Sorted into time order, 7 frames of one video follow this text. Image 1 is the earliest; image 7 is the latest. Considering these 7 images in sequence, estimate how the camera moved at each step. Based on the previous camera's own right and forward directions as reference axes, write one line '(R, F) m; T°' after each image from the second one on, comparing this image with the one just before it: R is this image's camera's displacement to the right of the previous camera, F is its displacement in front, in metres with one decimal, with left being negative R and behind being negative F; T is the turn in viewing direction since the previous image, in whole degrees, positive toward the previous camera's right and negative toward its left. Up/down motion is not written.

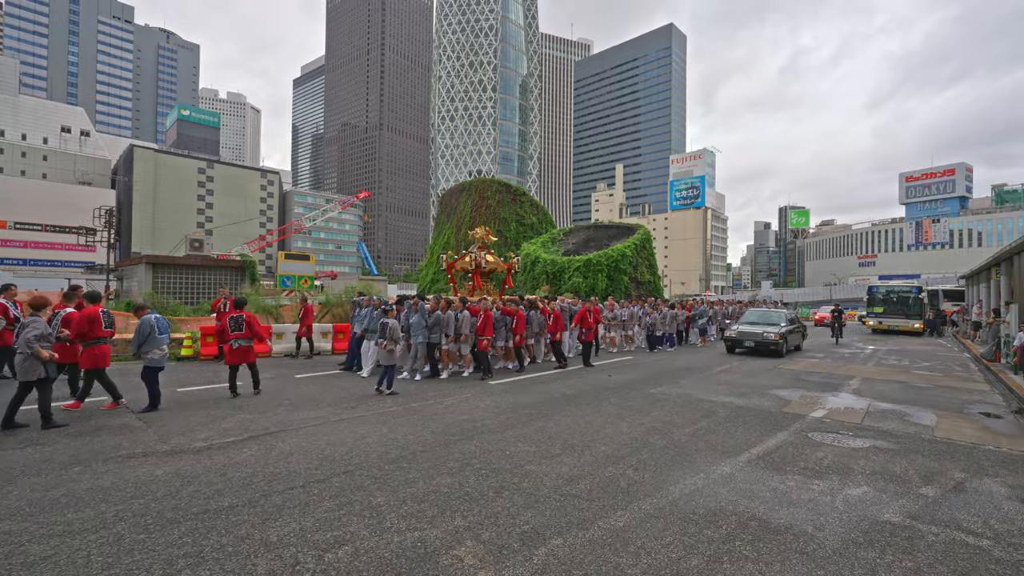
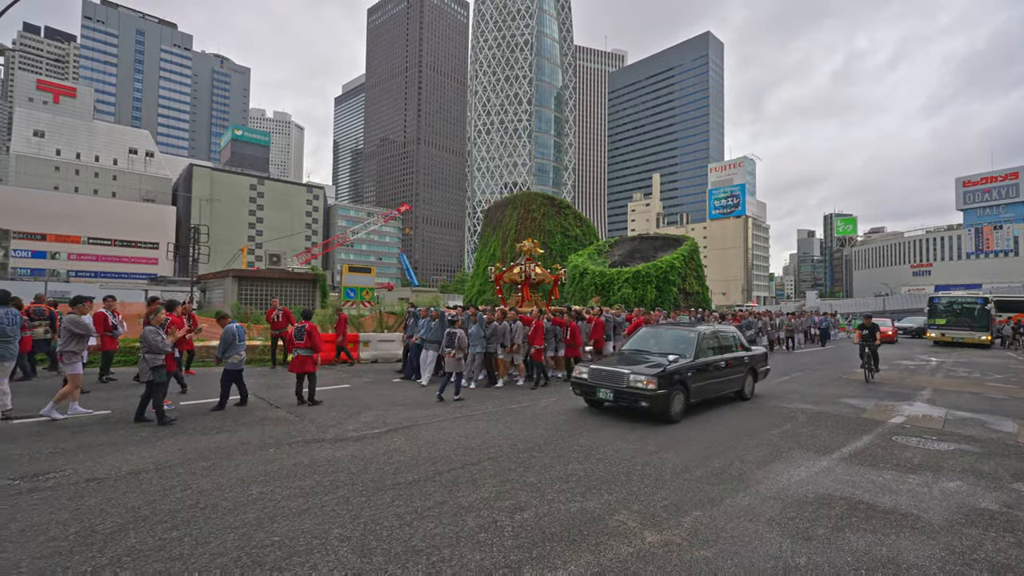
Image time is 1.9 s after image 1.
(-1.0, -0.8) m; -4°
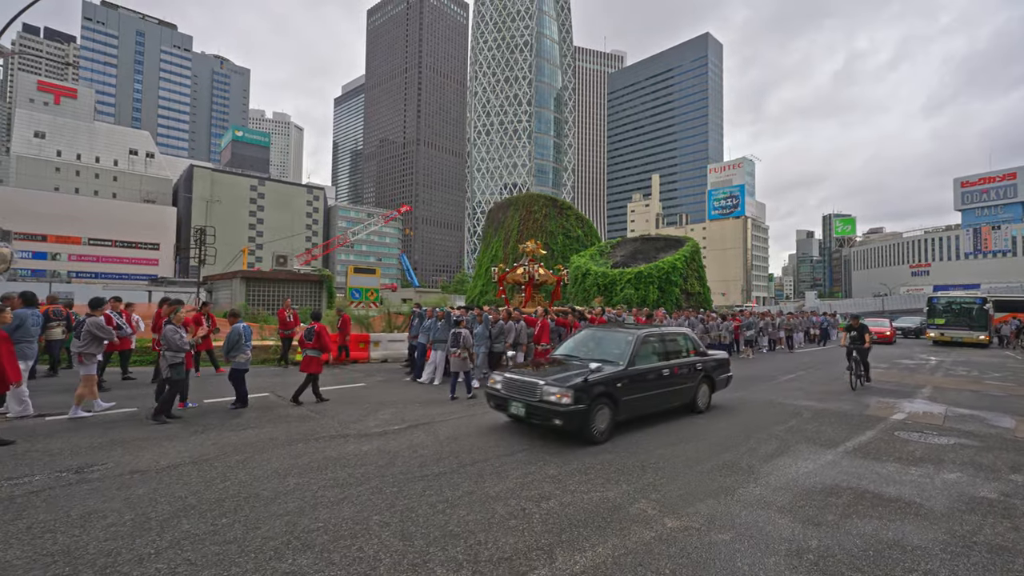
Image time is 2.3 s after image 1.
(-0.2, -0.2) m; 0°
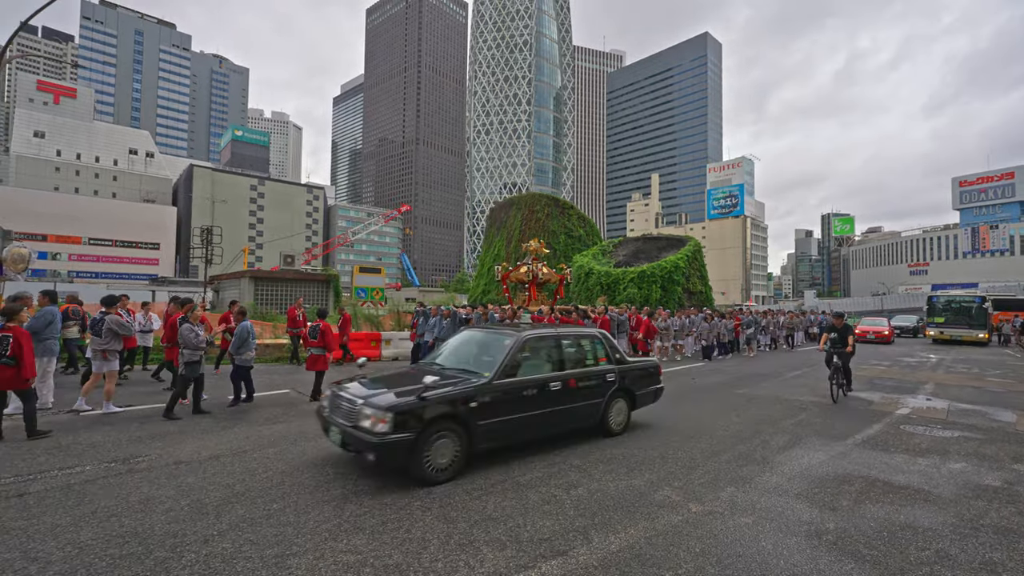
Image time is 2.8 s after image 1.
(-0.3, -0.2) m; 0°
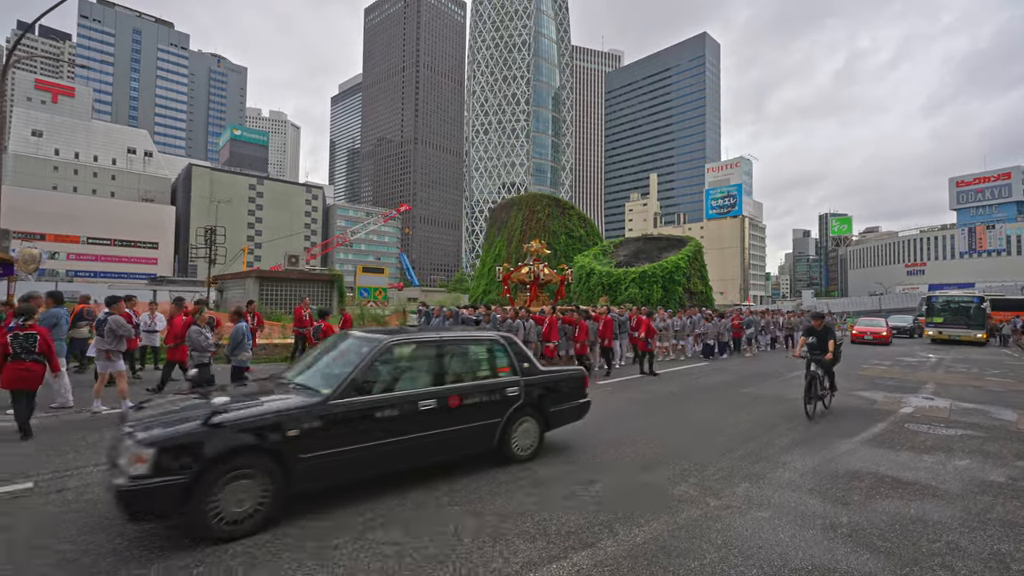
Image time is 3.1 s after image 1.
(-0.2, -0.1) m; 0°
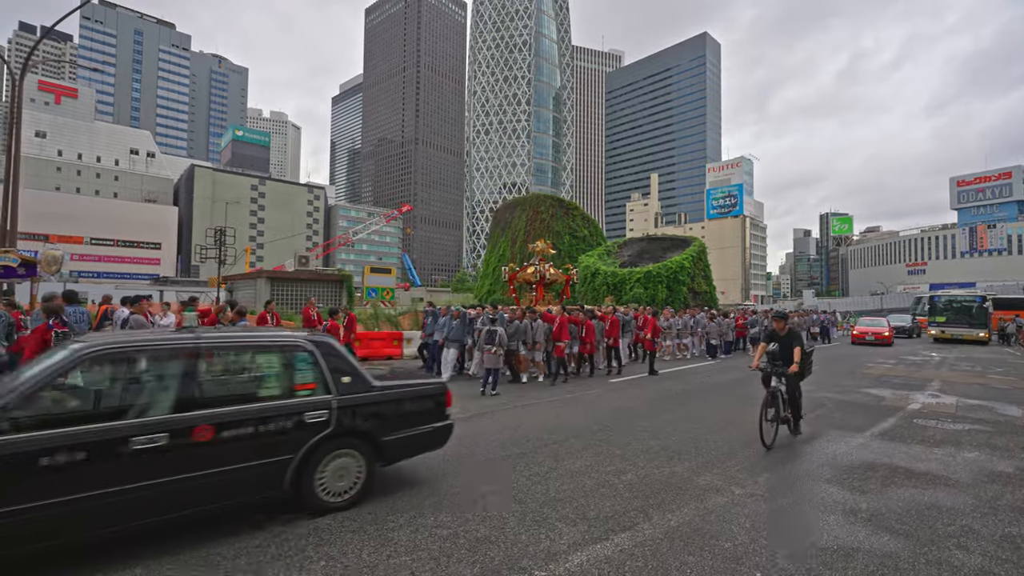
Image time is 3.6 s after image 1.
(-0.3, -0.3) m; 0°
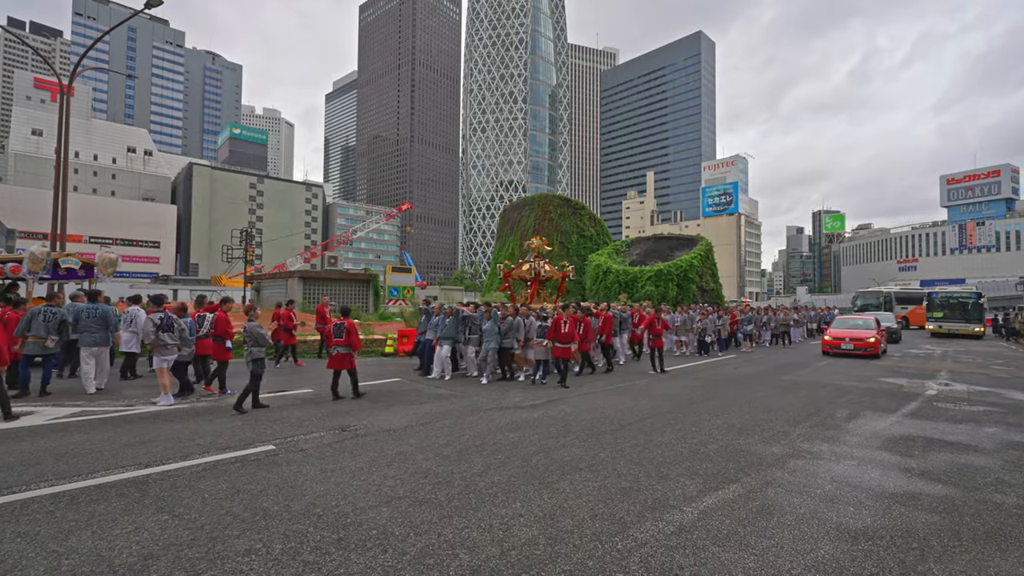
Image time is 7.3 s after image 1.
(-1.3, -0.9) m; +1°
